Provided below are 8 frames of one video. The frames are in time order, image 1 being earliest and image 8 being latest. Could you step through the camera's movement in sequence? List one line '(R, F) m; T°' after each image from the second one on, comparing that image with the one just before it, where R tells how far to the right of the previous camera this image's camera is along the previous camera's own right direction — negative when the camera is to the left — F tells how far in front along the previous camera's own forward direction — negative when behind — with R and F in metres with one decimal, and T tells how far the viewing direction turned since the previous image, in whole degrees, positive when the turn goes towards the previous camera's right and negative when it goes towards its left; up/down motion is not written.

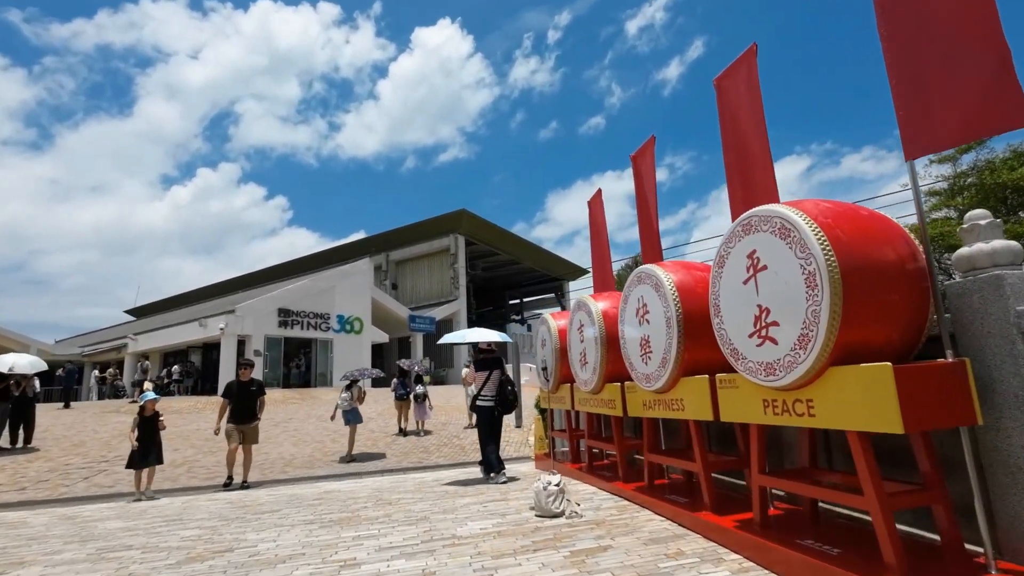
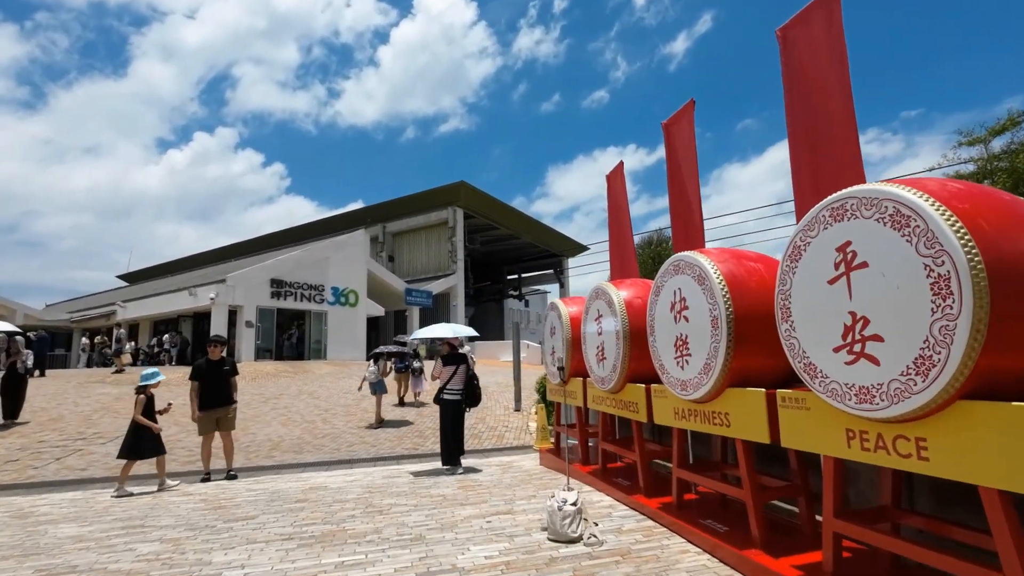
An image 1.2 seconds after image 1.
(-0.1, +0.7) m; 0°
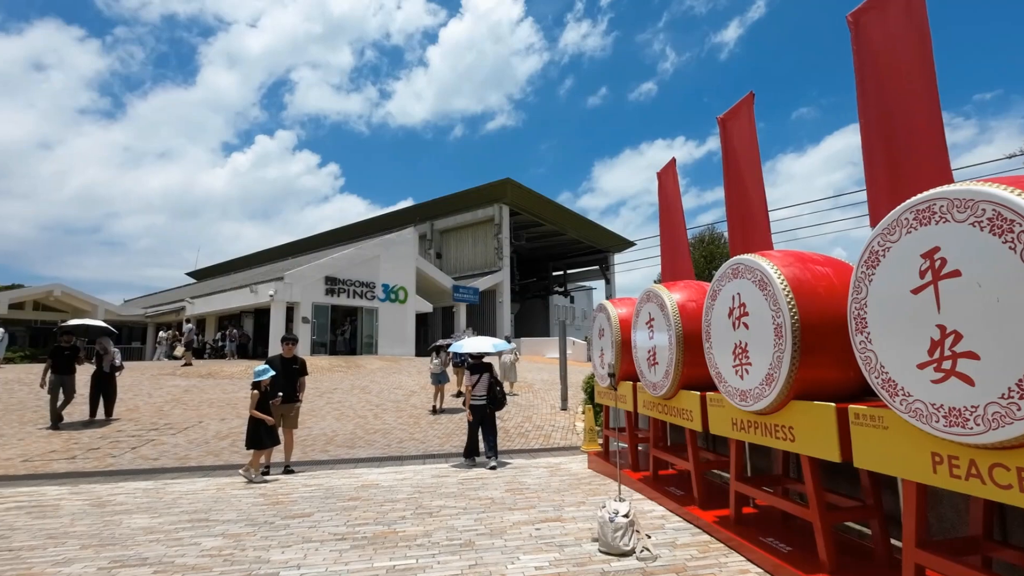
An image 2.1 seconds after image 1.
(0.0, +0.1) m; -5°
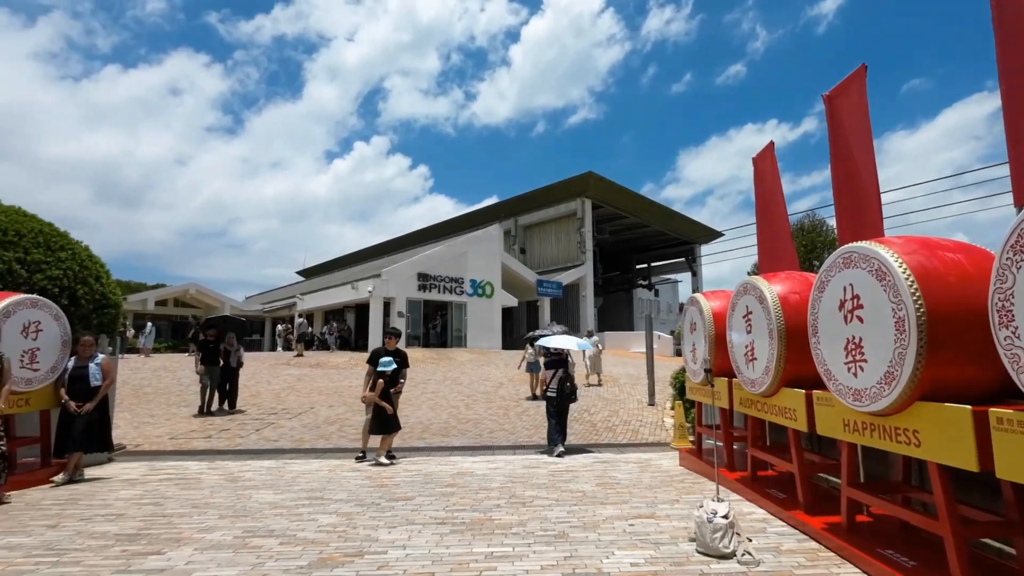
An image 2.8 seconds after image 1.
(-0.1, 0.0) m; -9°
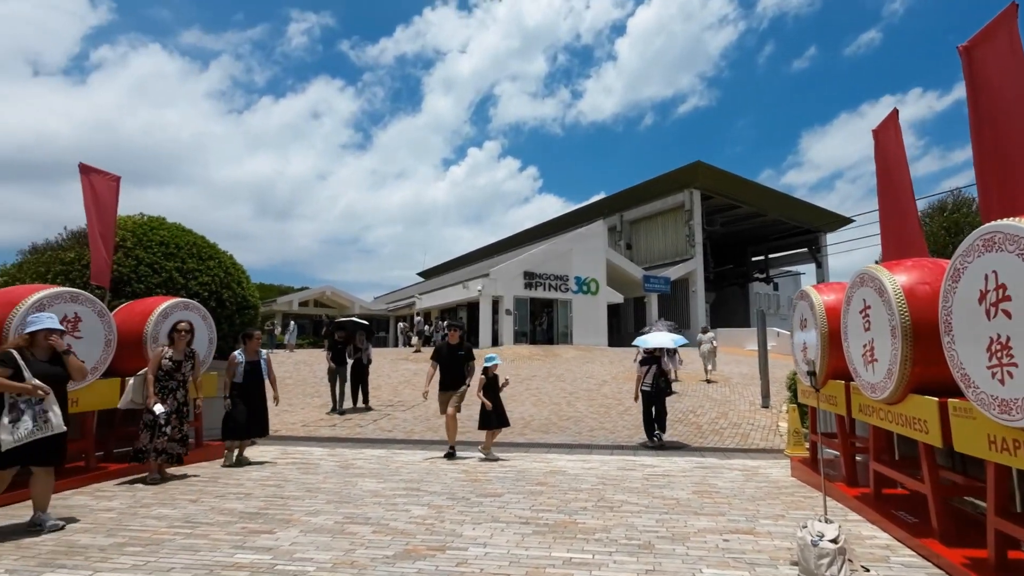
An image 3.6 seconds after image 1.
(+0.2, +0.1) m; -11°
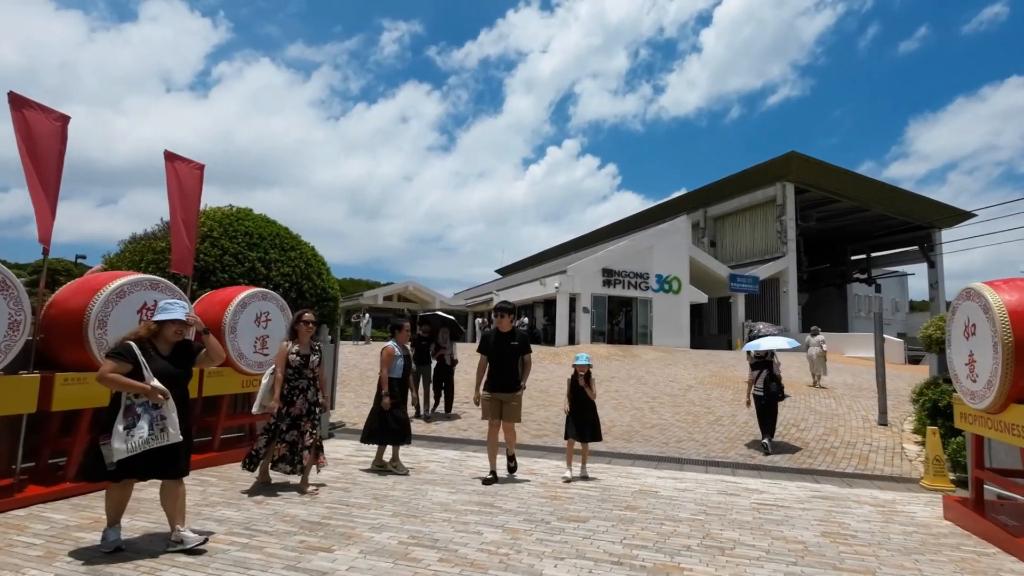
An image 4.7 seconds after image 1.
(-0.2, +0.7) m; -8°
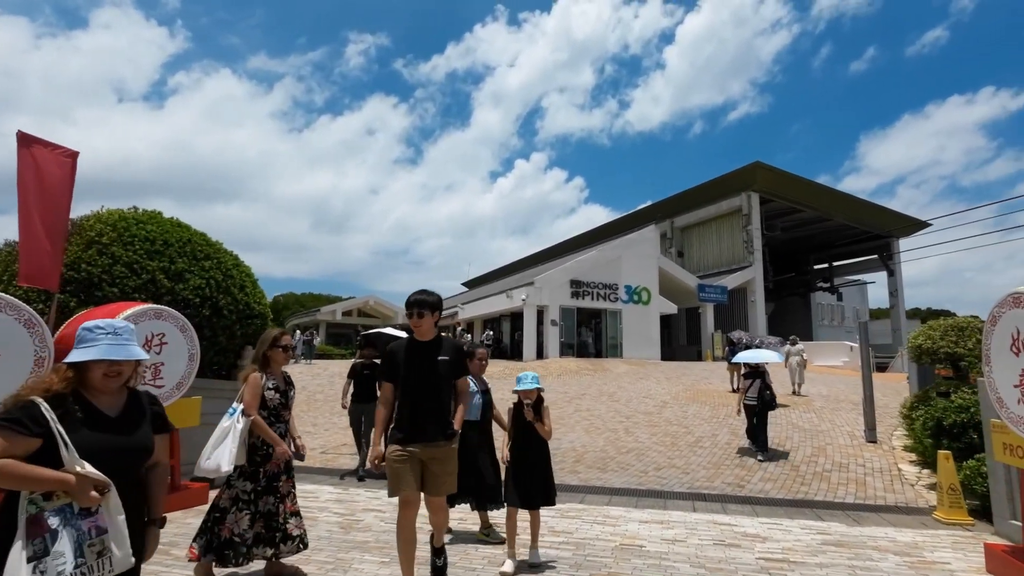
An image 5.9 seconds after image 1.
(+0.2, +1.3) m; +3°
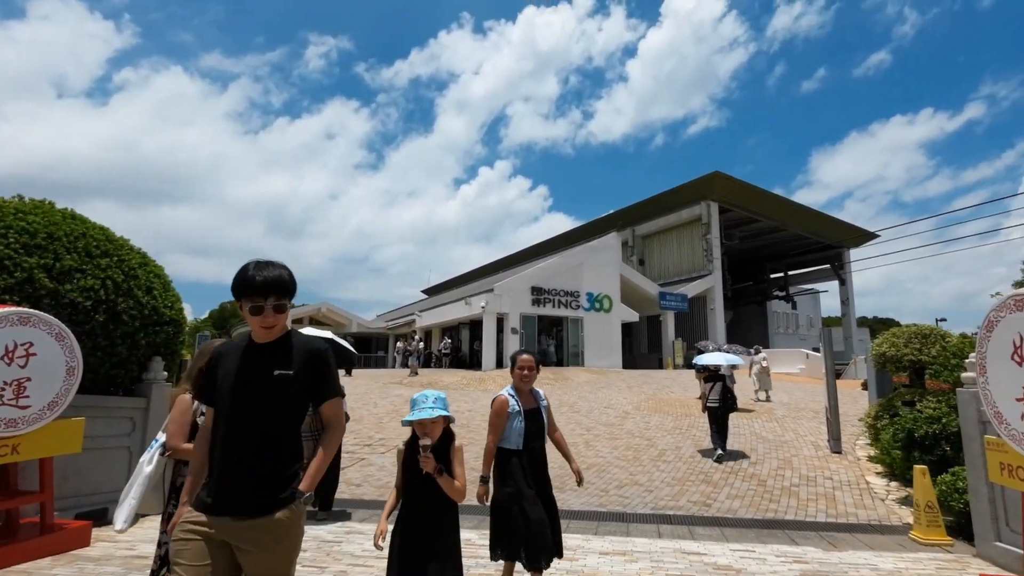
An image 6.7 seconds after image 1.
(+0.2, +0.8) m; +4°
